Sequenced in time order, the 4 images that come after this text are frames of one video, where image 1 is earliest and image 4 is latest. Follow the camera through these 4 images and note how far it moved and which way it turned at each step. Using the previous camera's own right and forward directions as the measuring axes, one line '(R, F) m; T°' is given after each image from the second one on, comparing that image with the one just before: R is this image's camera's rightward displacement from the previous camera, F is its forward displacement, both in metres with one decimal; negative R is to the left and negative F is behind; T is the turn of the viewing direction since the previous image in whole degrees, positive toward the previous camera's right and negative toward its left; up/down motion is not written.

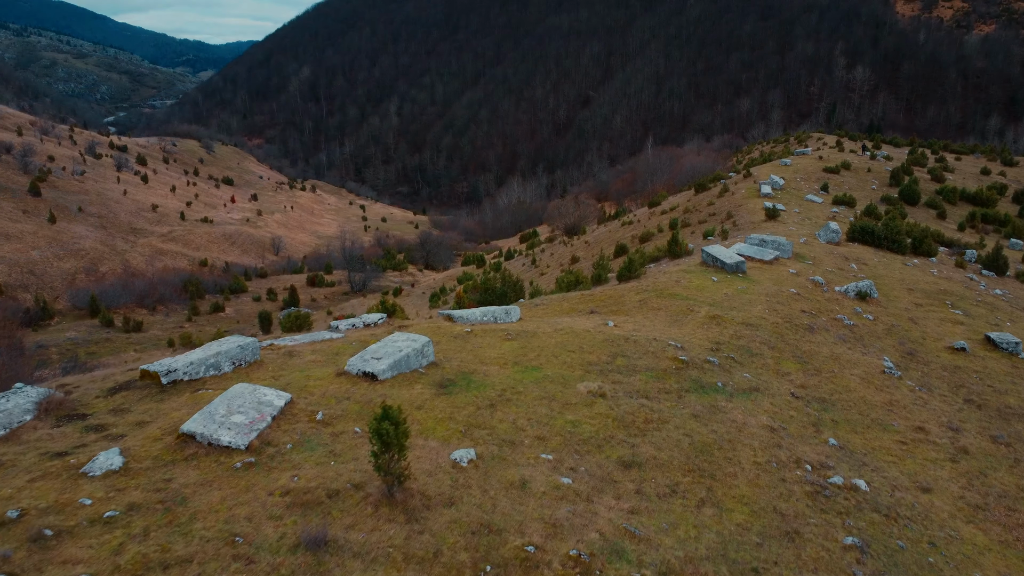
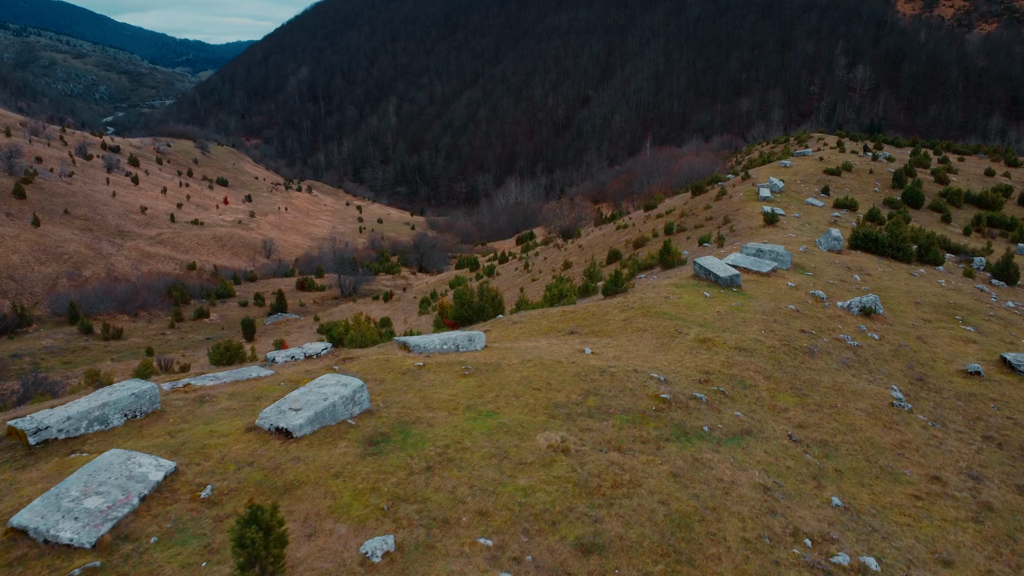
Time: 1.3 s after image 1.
(+0.3, +0.9) m; 0°
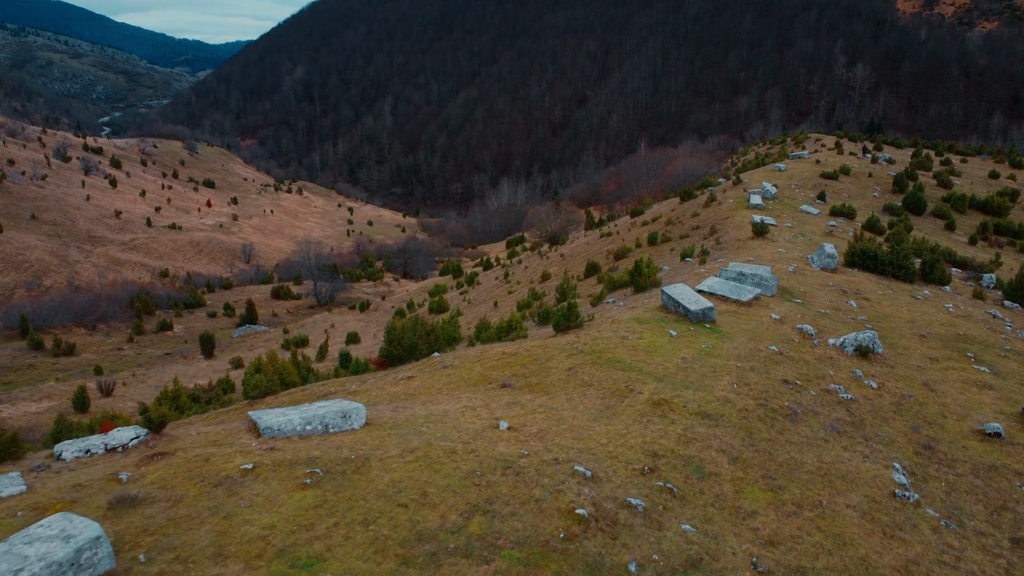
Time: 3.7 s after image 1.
(+0.8, +1.7) m; 0°
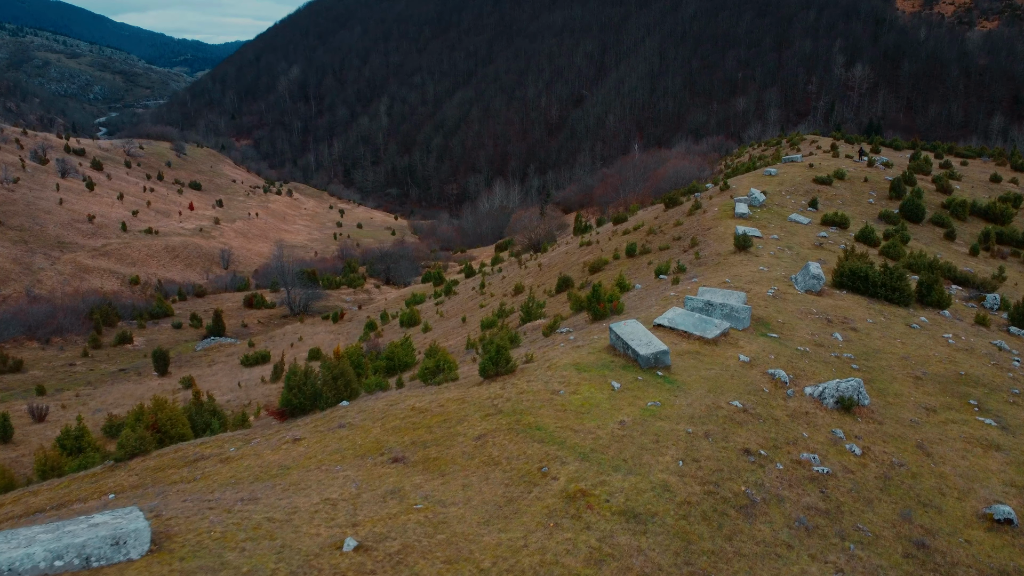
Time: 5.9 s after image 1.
(+0.9, +1.5) m; 0°
